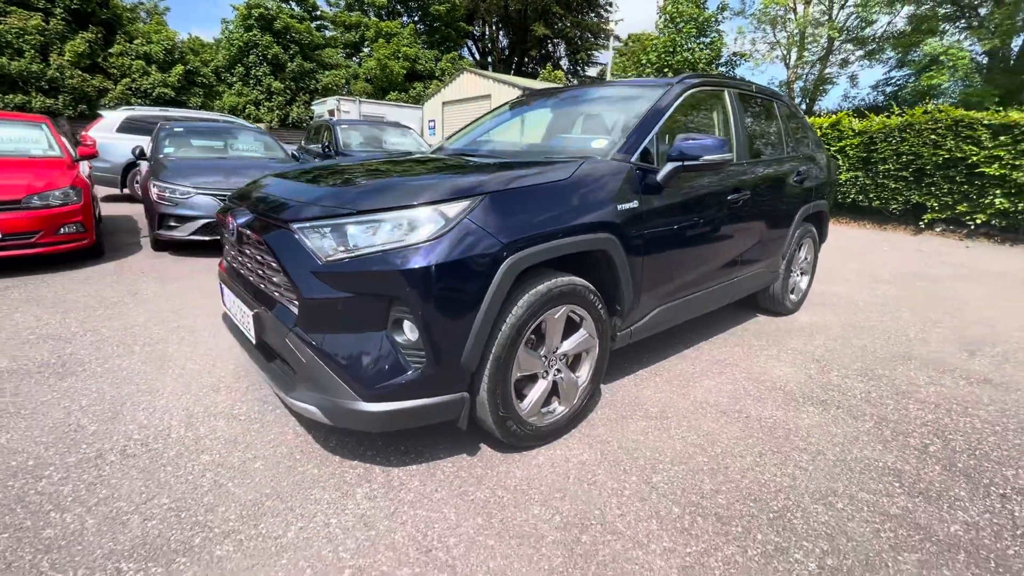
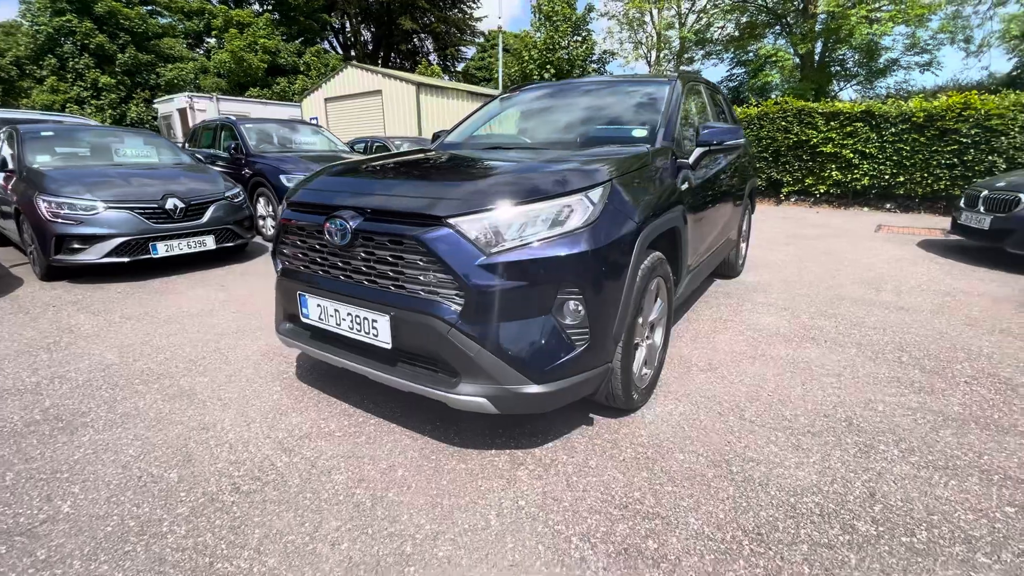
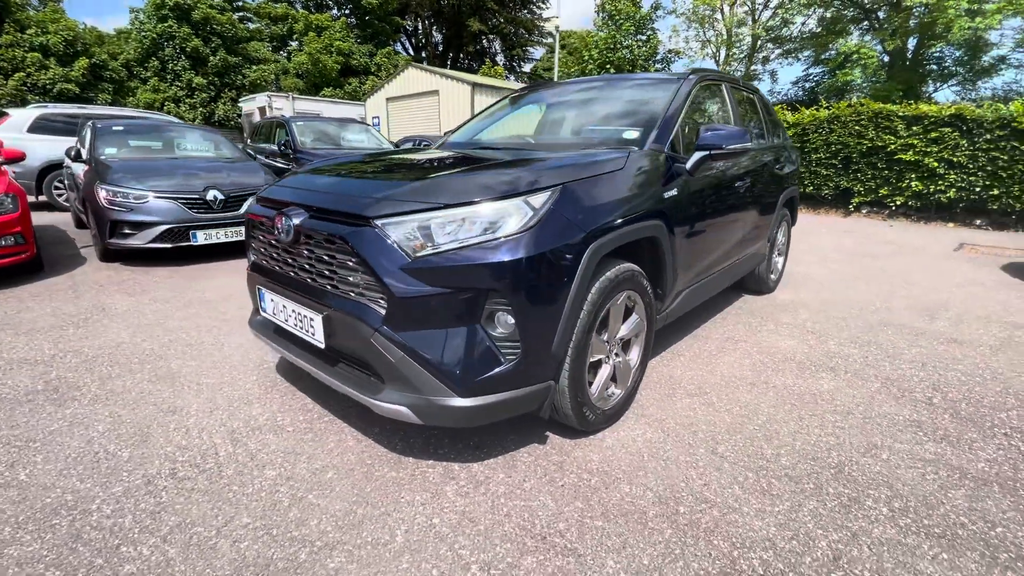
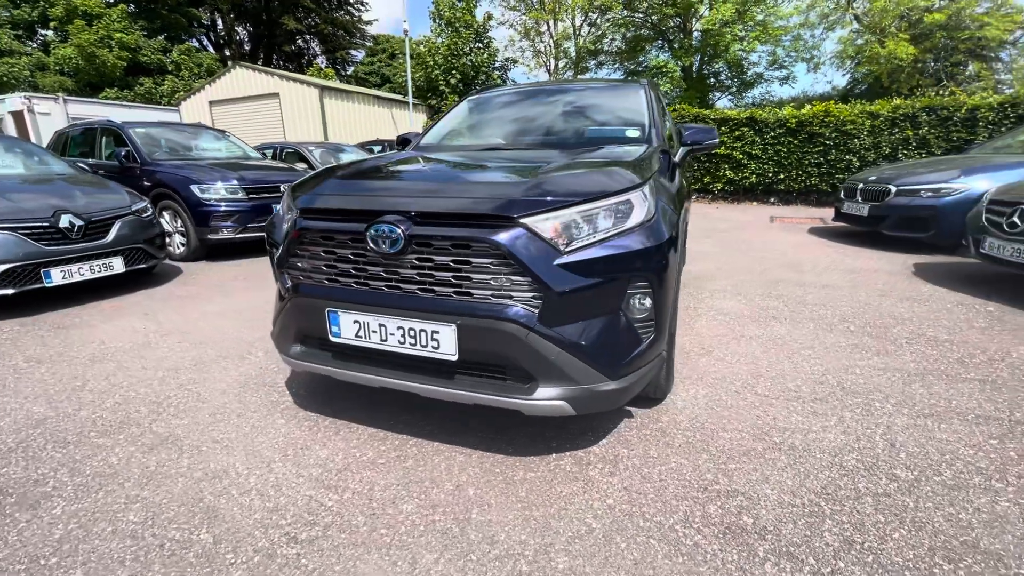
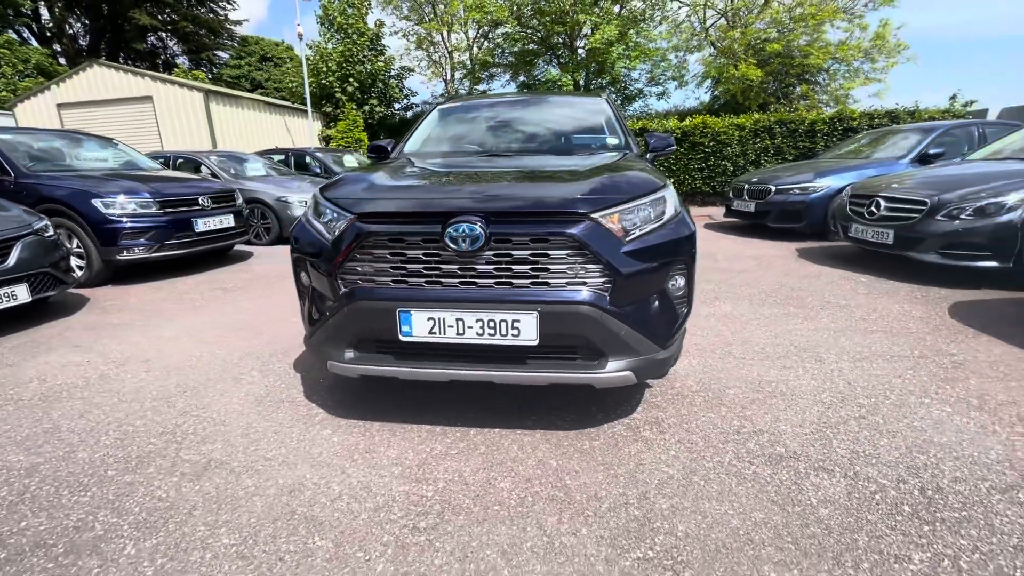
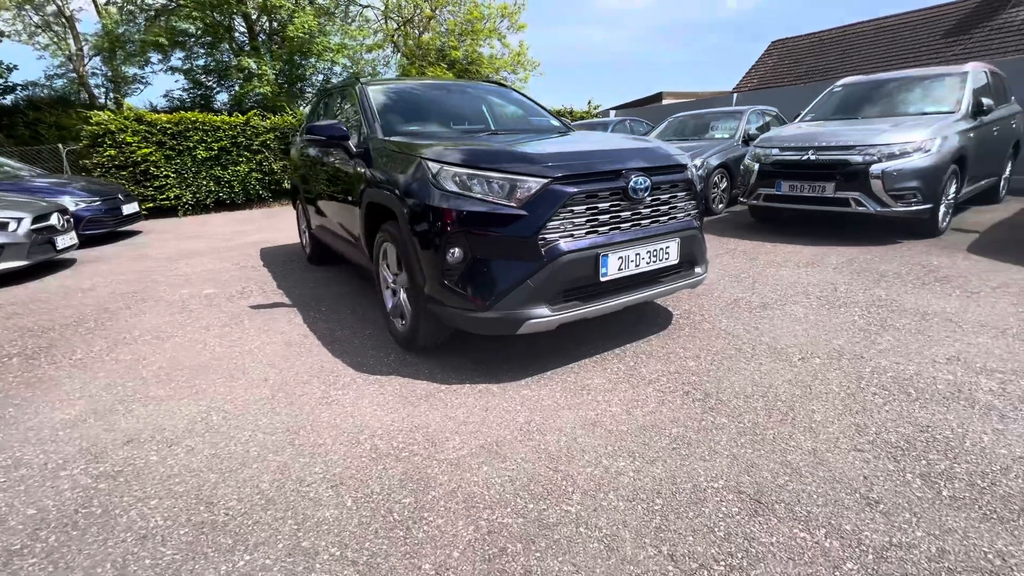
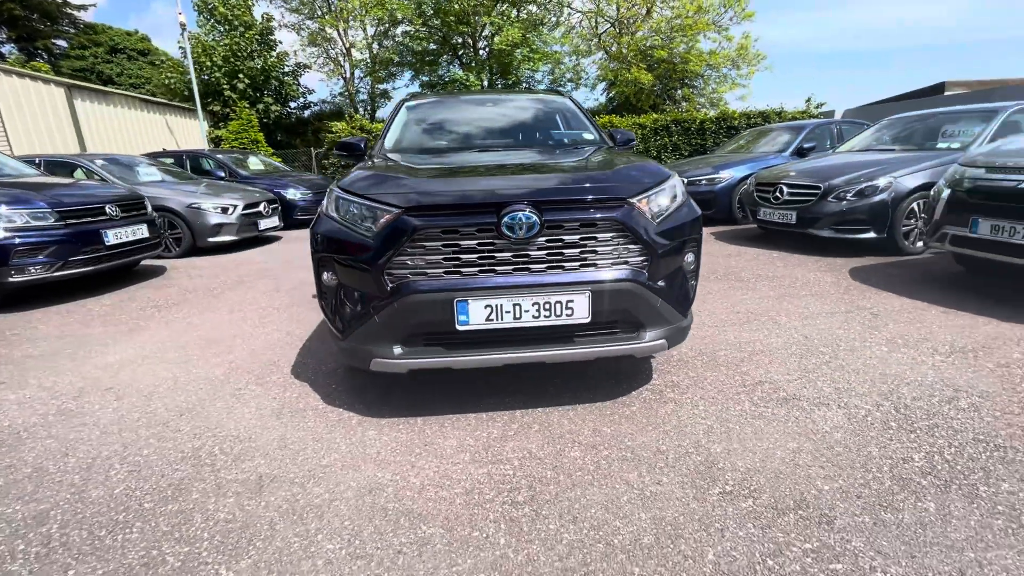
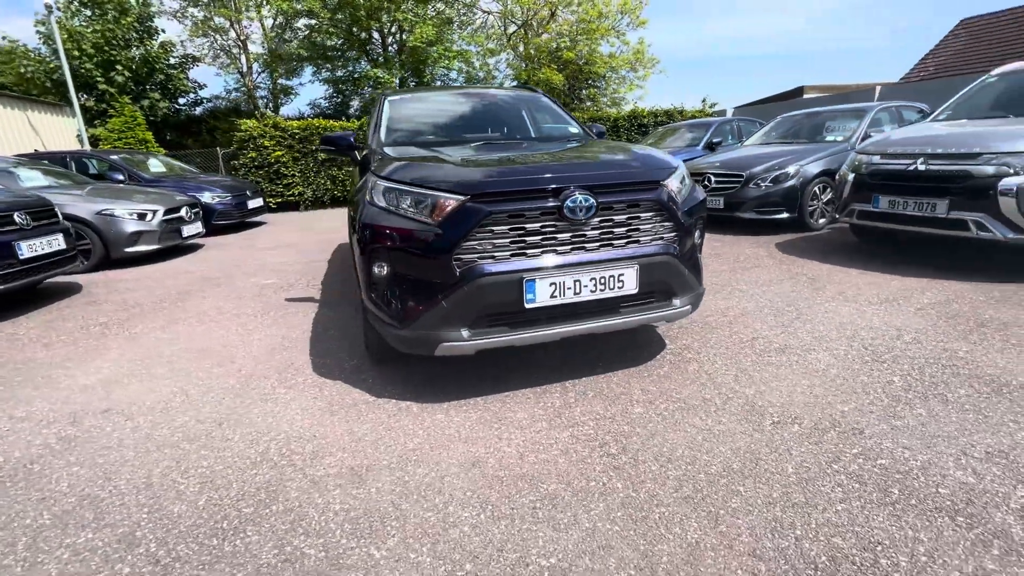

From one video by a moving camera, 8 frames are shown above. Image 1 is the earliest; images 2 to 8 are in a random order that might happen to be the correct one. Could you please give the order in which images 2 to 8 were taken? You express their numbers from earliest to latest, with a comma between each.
3, 2, 4, 5, 7, 8, 6
